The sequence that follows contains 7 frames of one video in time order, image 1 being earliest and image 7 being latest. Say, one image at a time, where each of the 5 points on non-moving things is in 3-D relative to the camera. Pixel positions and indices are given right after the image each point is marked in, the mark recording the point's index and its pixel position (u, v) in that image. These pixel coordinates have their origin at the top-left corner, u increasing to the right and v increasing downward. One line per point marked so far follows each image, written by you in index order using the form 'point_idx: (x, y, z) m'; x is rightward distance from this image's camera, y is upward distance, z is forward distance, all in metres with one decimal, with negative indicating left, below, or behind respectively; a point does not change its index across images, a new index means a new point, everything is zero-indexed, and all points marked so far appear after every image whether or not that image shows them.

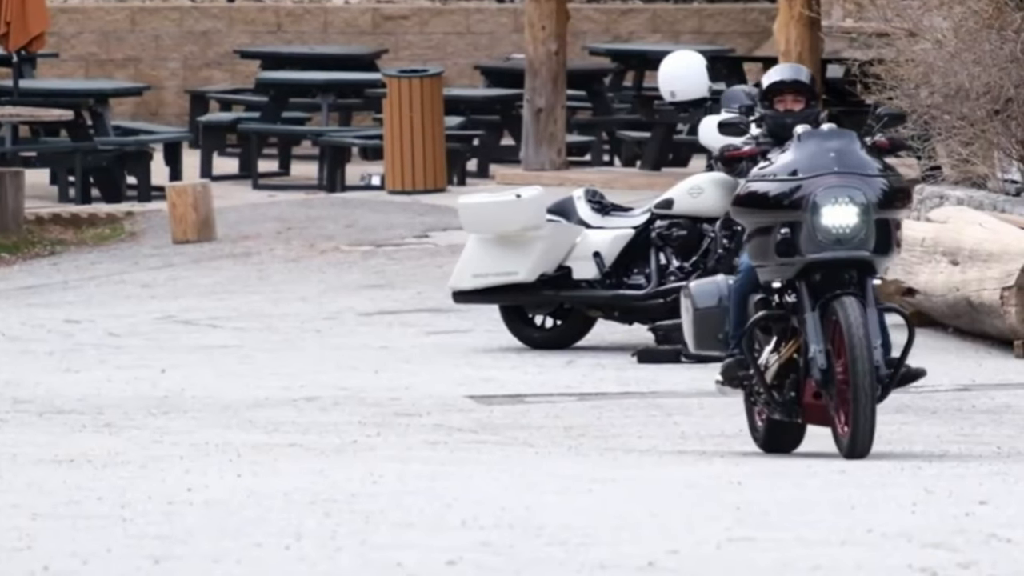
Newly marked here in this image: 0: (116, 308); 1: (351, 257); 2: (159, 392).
0: (-2.4, -0.1, +14.2) m
1: (-1.1, +0.2, +15.7) m
2: (-1.7, -0.5, +11.0) m
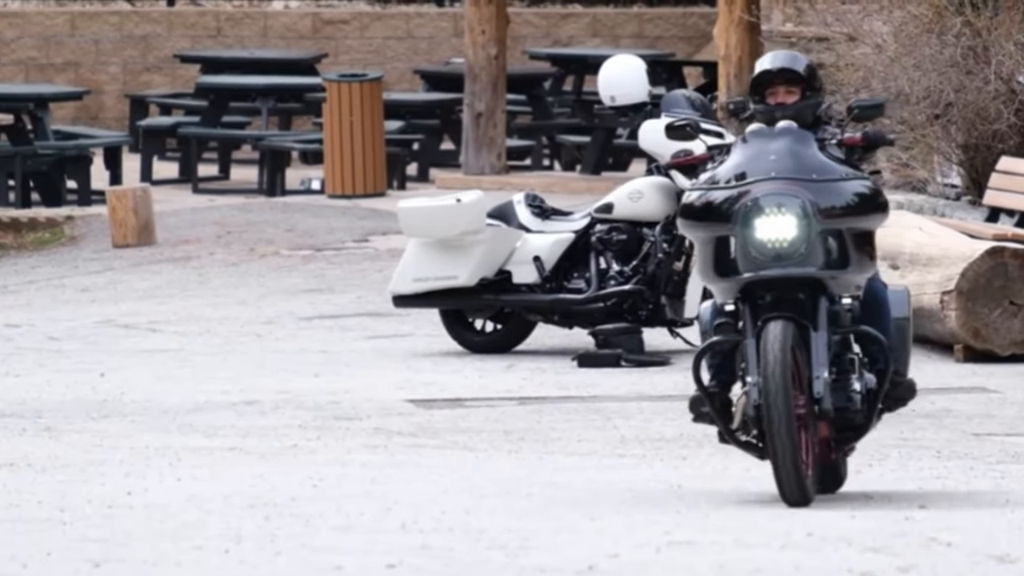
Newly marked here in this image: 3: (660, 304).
0: (-2.7, -0.1, +14.2) m
1: (-1.5, +0.2, +15.7) m
2: (-1.9, -0.5, +11.0) m
3: (+0.8, -0.1, +11.5) m
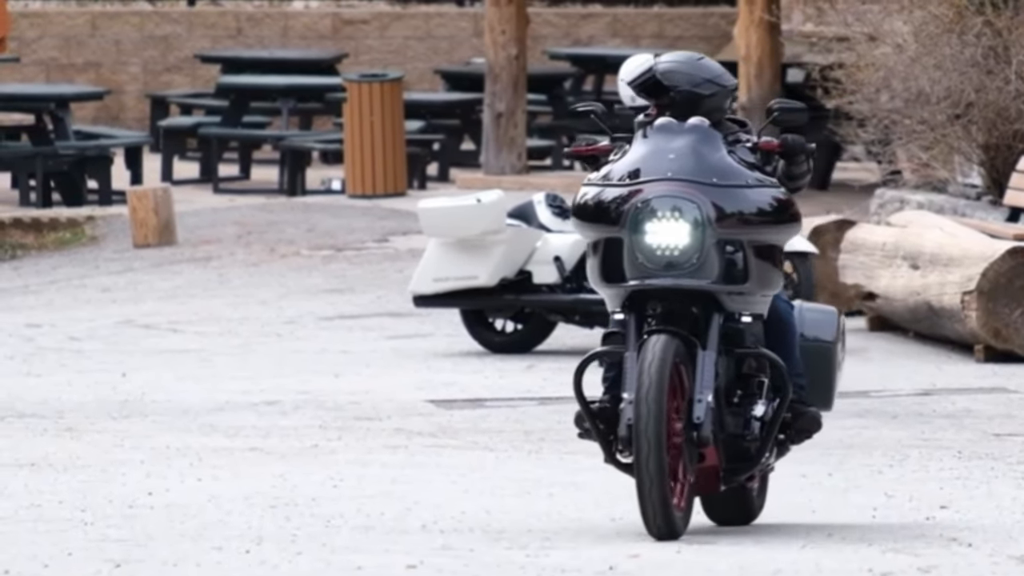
0: (-2.6, -0.1, +14.2) m
1: (-1.3, +0.2, +15.7) m
2: (-1.8, -0.5, +11.0) m
3: (+0.9, -0.1, +11.4) m
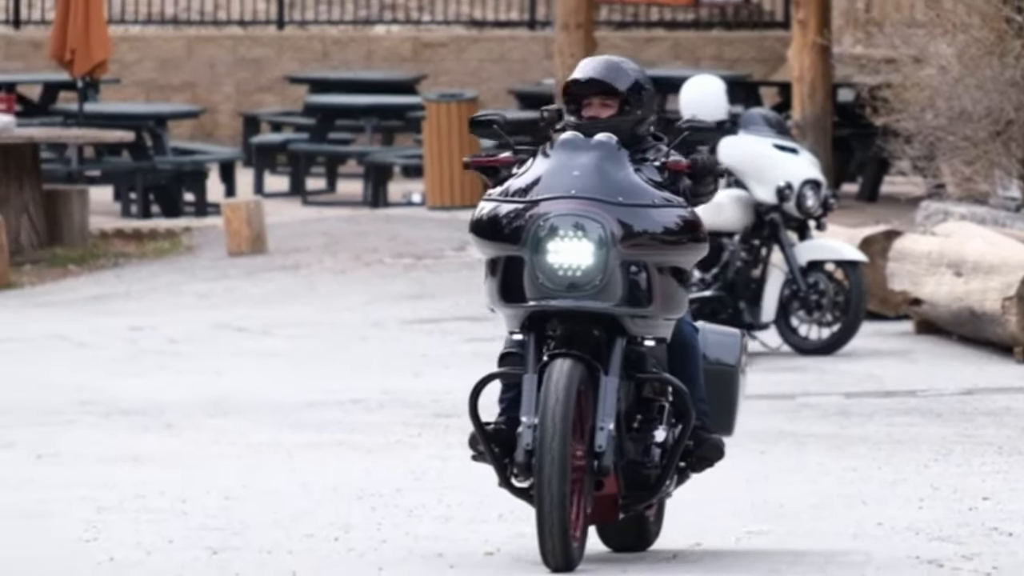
0: (-2.2, -0.2, +15.3) m
1: (-0.8, +0.1, +16.7) m
2: (-1.5, -0.6, +12.0) m
3: (+1.2, -0.1, +12.4) m
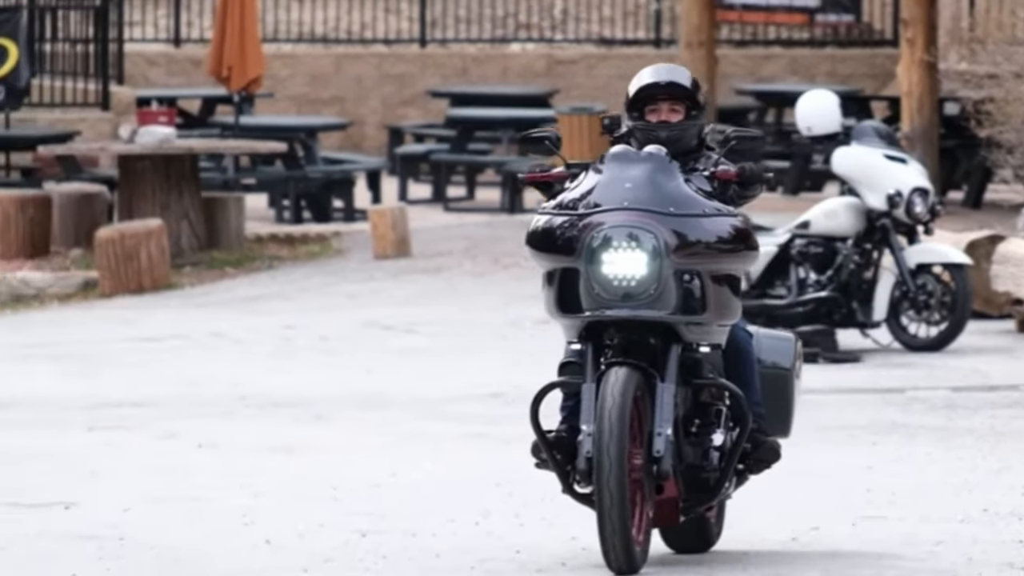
0: (-1.3, -0.2, +16.5) m
1: (+0.1, +0.1, +17.9) m
2: (-0.8, -0.6, +13.2) m
3: (+2.0, -0.1, +13.4) m
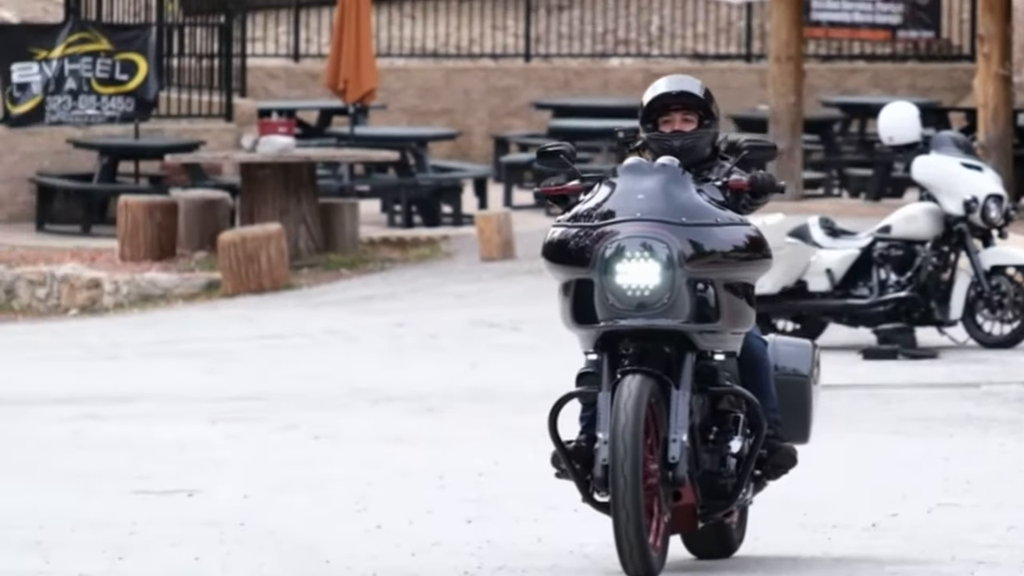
0: (-0.6, -0.2, +17.6) m
1: (+0.9, +0.1, +18.9) m
2: (-0.2, -0.6, +14.3) m
3: (+2.6, -0.1, +14.4) m
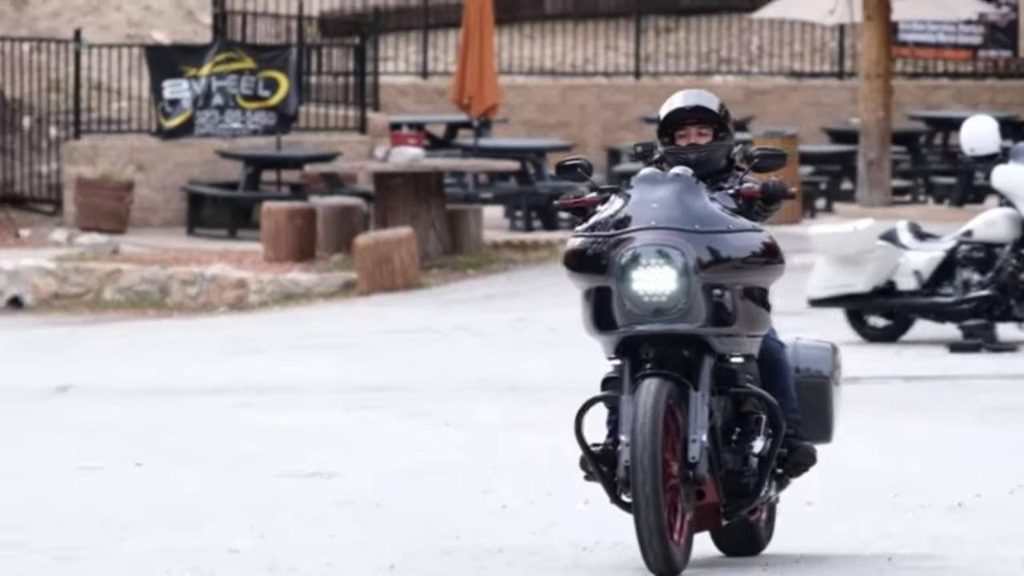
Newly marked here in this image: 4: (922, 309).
0: (+0.4, -0.2, +19.2) m
1: (+1.9, +0.1, +20.4) m
2: (+0.5, -0.6, +15.9) m
3: (+3.3, -0.1, +15.9) m
4: (+2.7, -0.2, +16.0) m
